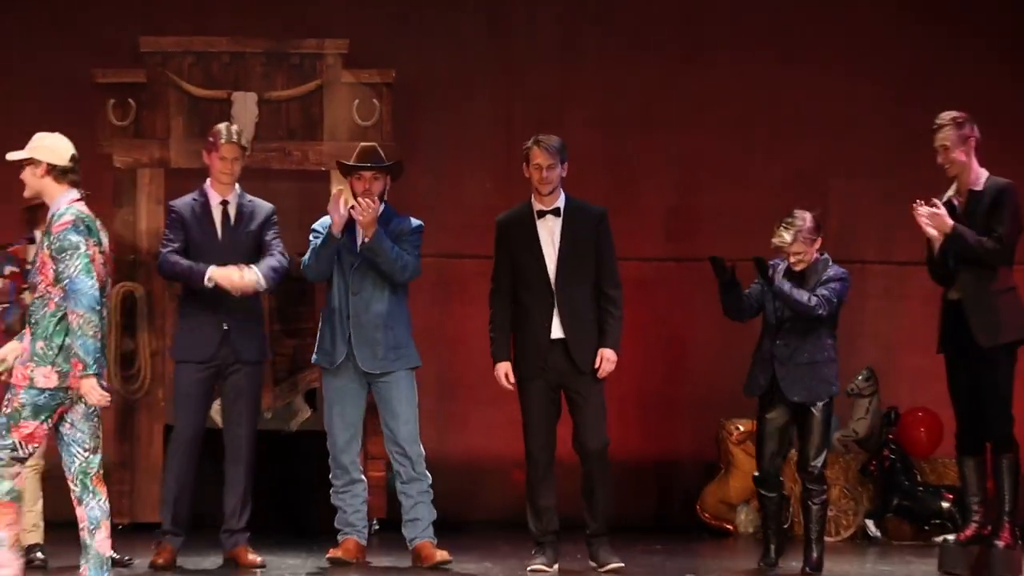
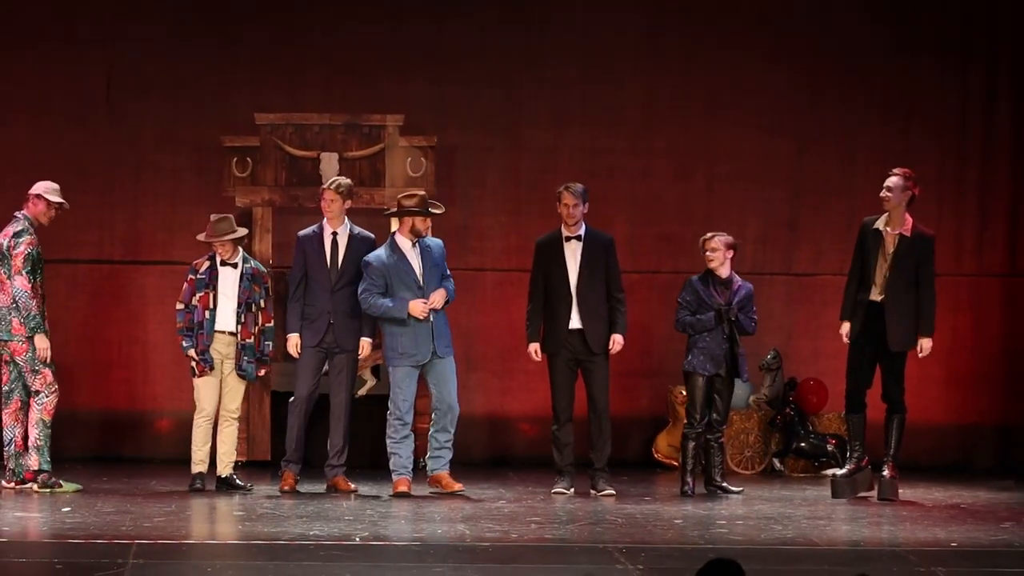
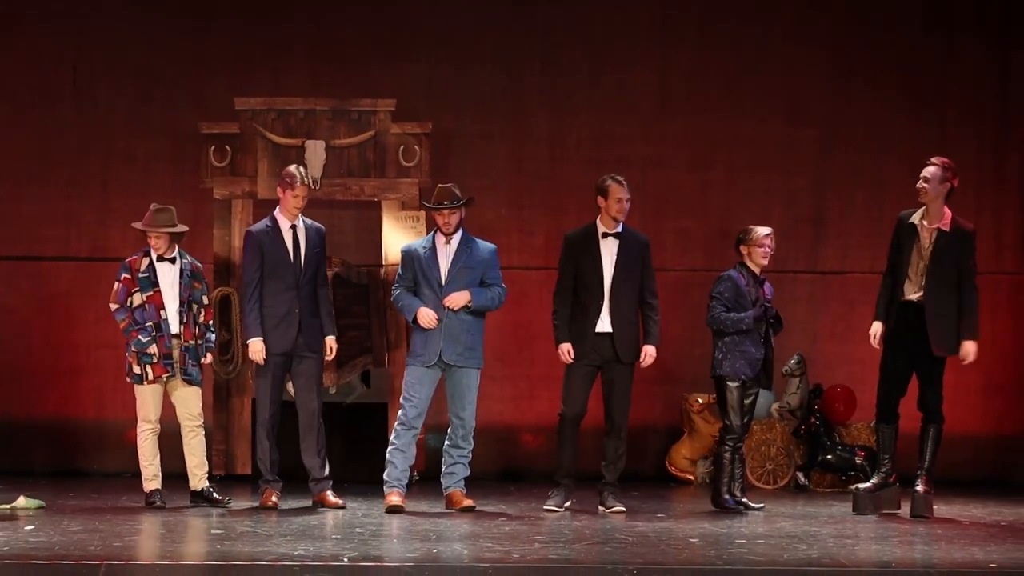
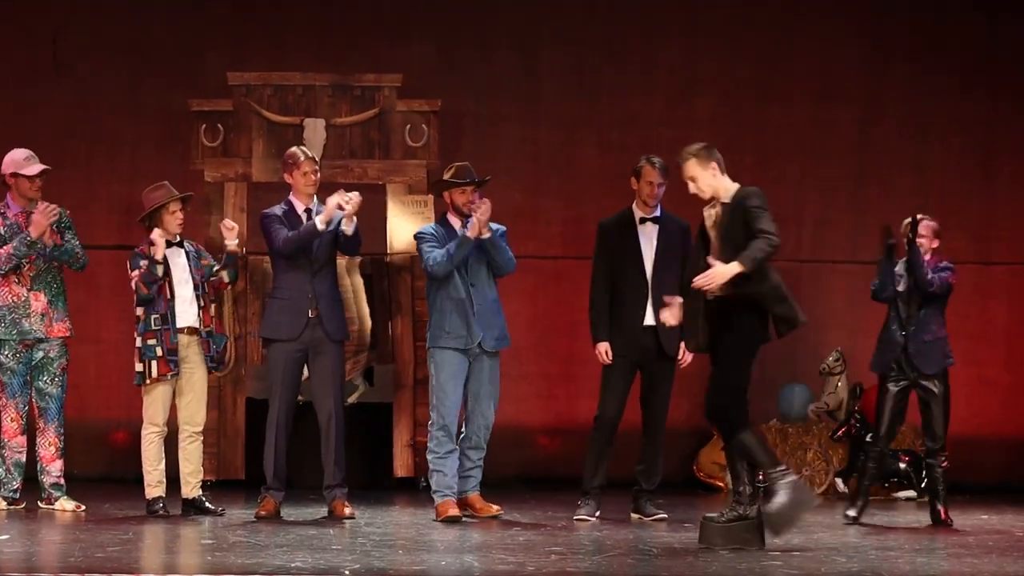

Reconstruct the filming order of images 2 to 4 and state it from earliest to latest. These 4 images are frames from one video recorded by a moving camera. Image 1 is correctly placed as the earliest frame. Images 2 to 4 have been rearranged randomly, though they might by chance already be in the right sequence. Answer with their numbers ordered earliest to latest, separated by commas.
3, 2, 4
